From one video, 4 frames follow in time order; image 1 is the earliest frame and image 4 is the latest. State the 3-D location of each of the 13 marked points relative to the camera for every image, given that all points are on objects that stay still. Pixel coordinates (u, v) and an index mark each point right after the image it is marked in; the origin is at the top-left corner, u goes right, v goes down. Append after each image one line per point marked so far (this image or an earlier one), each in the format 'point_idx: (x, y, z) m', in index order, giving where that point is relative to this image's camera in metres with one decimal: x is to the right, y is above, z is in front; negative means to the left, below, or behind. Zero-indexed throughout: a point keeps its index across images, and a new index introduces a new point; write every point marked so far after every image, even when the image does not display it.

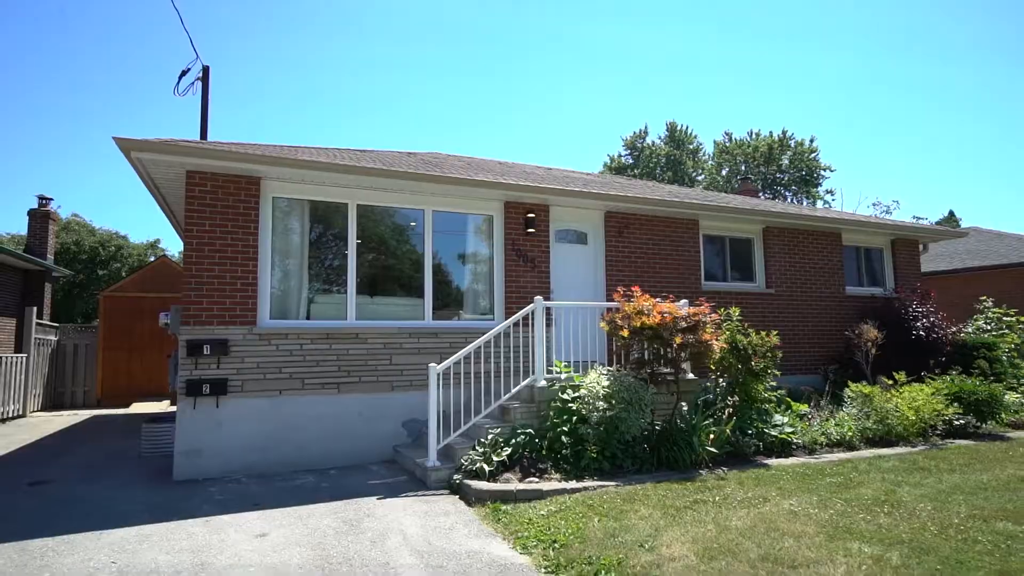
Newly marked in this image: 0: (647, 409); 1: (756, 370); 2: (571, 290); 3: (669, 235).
0: (+1.4, -1.2, +6.6) m
1: (+2.8, -0.9, +7.4) m
2: (+0.8, 0.0, +8.8) m
3: (+2.3, +0.8, +9.5) m
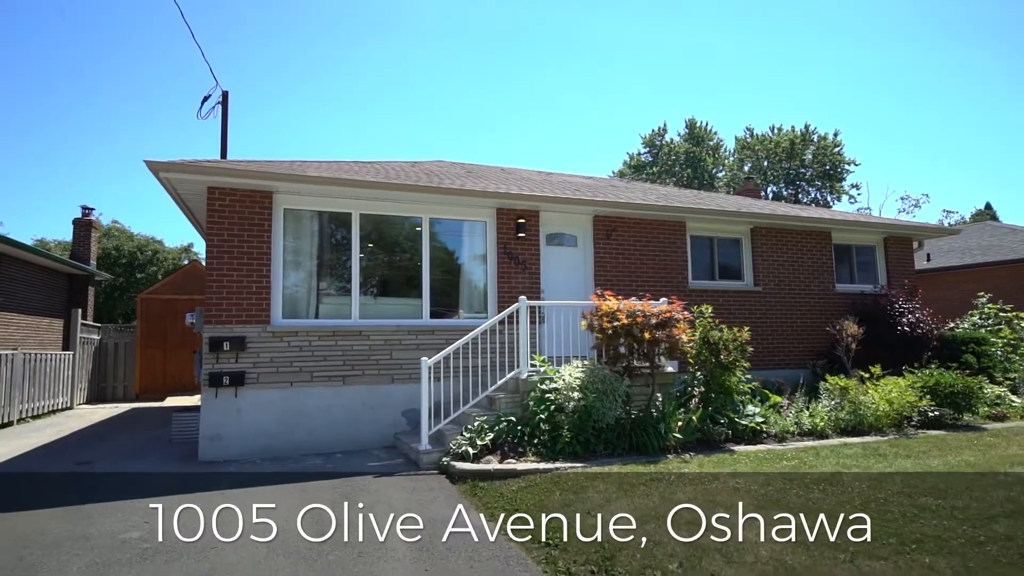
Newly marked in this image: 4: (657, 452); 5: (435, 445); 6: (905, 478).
0: (+1.2, -1.2, +7.2) m
1: (+2.6, -0.9, +7.9) m
2: (+0.7, 0.0, +9.4) m
3: (+2.3, +0.8, +10.0) m
4: (+1.6, -1.8, +7.0) m
5: (-0.9, -1.7, +7.1) m
6: (+3.6, -1.8, +6.0) m
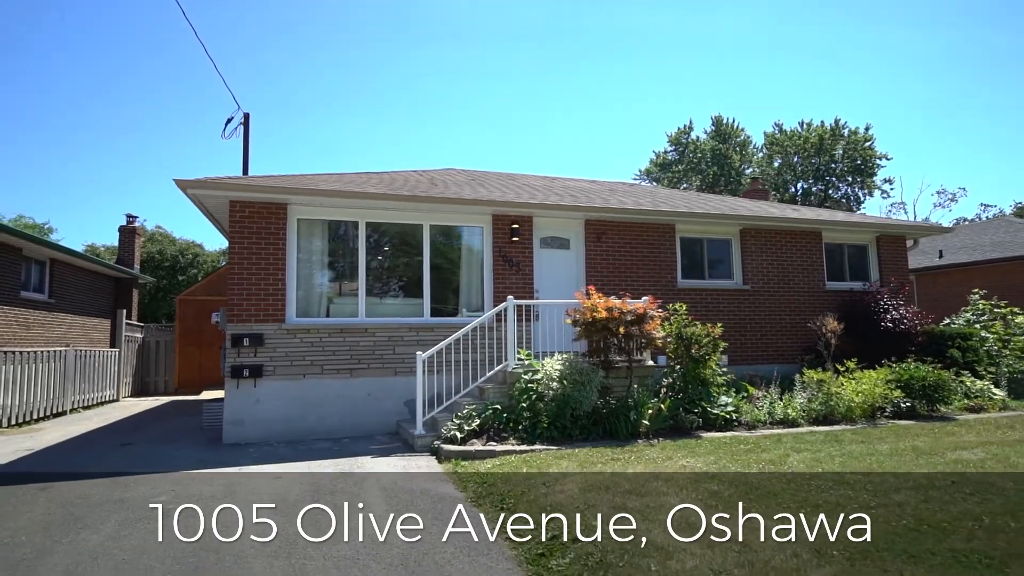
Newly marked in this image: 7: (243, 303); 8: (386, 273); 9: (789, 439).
0: (+1.0, -1.2, +7.9) m
1: (+2.5, -0.9, +8.5) m
2: (+0.7, 0.0, +10.2) m
3: (+2.2, +0.8, +10.7) m
4: (+1.4, -1.8, +7.7) m
5: (-1.0, -1.7, +7.9) m
6: (+3.4, -1.8, +6.5) m
7: (-3.5, -0.2, +8.5) m
8: (-1.8, +0.2, +9.4) m
9: (+3.3, -1.8, +7.6) m
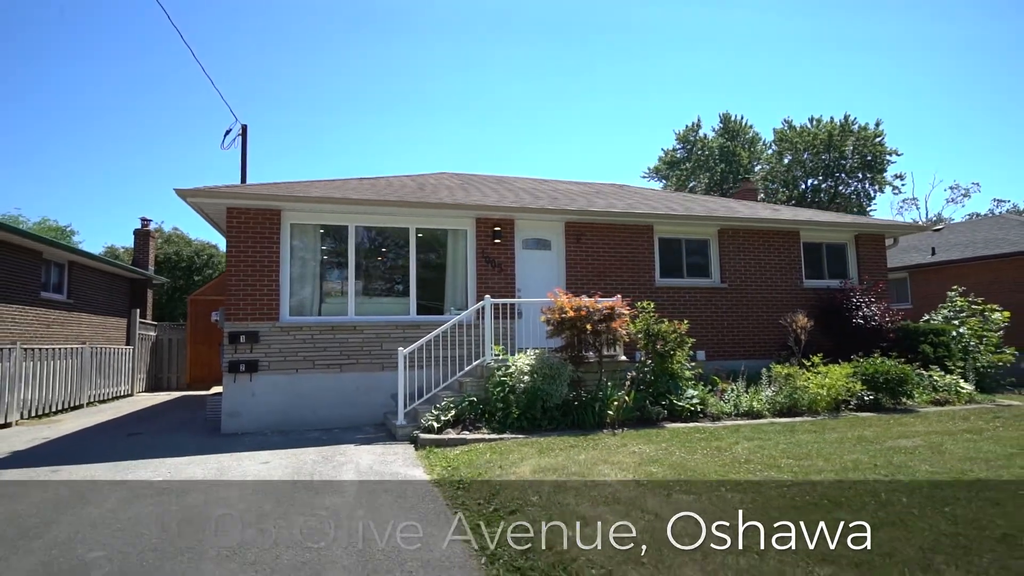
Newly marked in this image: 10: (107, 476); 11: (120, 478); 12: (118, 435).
0: (+0.7, -1.2, +8.4) m
1: (+2.2, -0.9, +9.0) m
2: (+0.4, 0.0, +10.7) m
3: (+2.0, +0.8, +11.2) m
4: (+1.1, -1.8, +8.2) m
5: (-1.3, -1.7, +8.5) m
6: (+3.0, -1.7, +7.0) m
7: (-3.8, -0.2, +9.1) m
8: (-2.1, +0.2, +10.0) m
9: (+3.0, -1.8, +8.1) m
10: (-4.0, -1.9, +6.4) m
11: (-3.9, -1.9, +6.4) m
12: (-5.7, -2.1, +9.3) m
